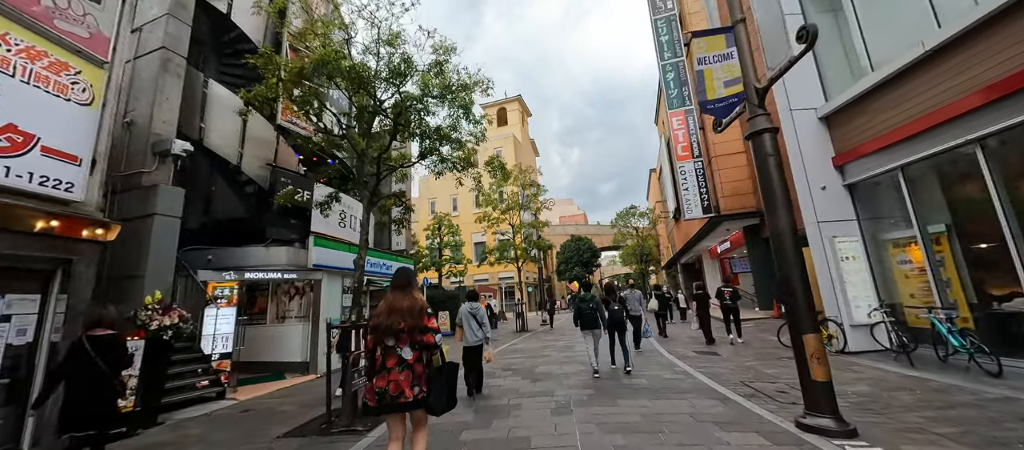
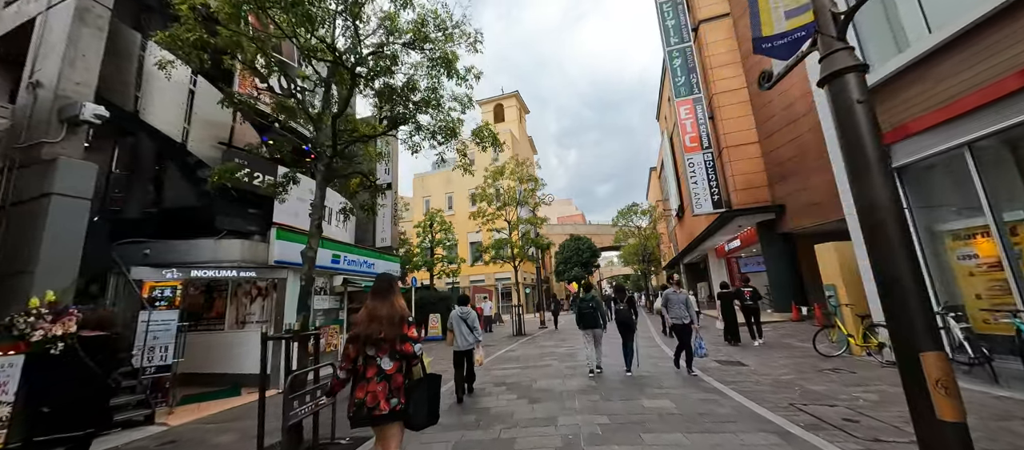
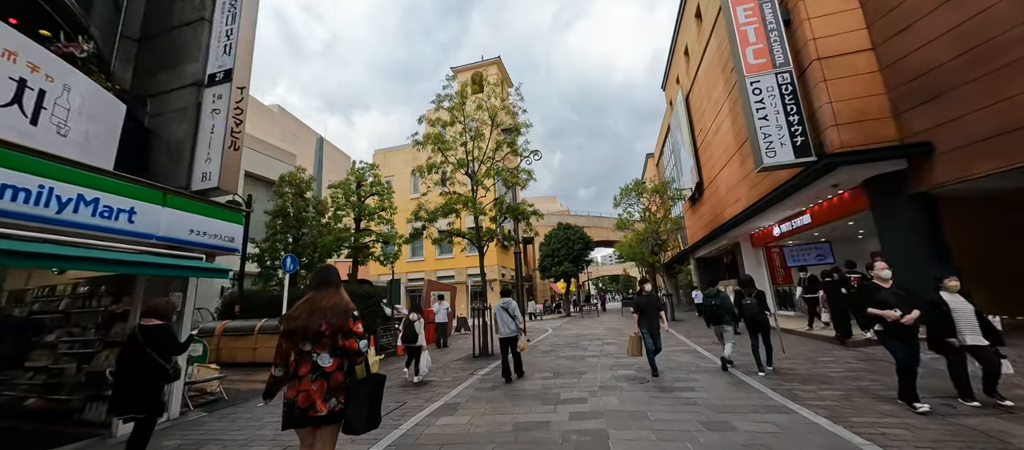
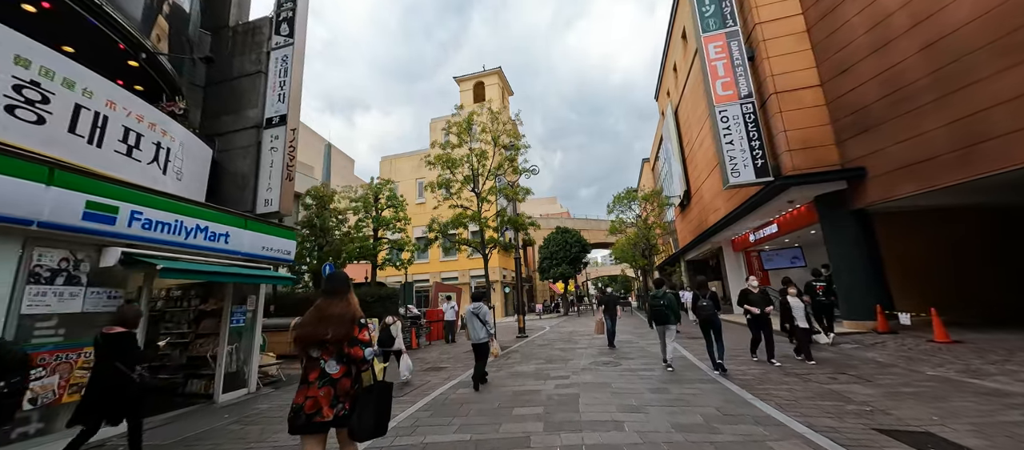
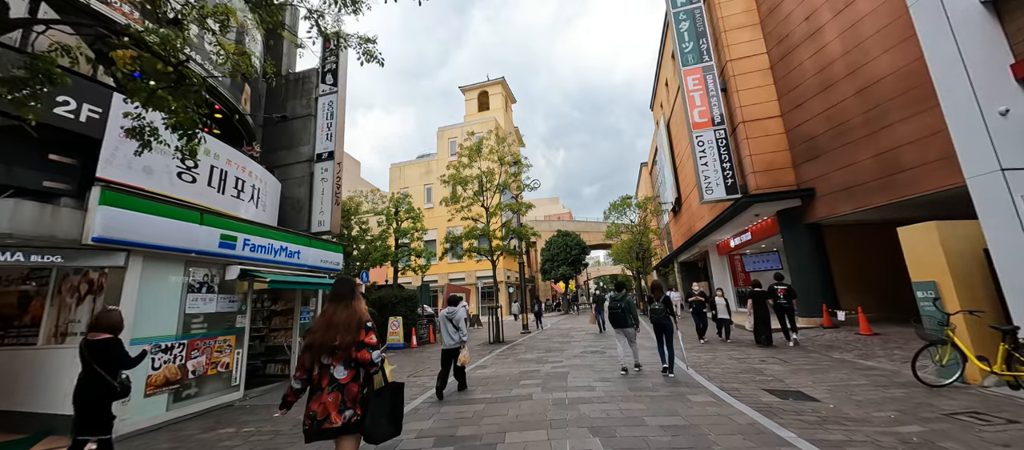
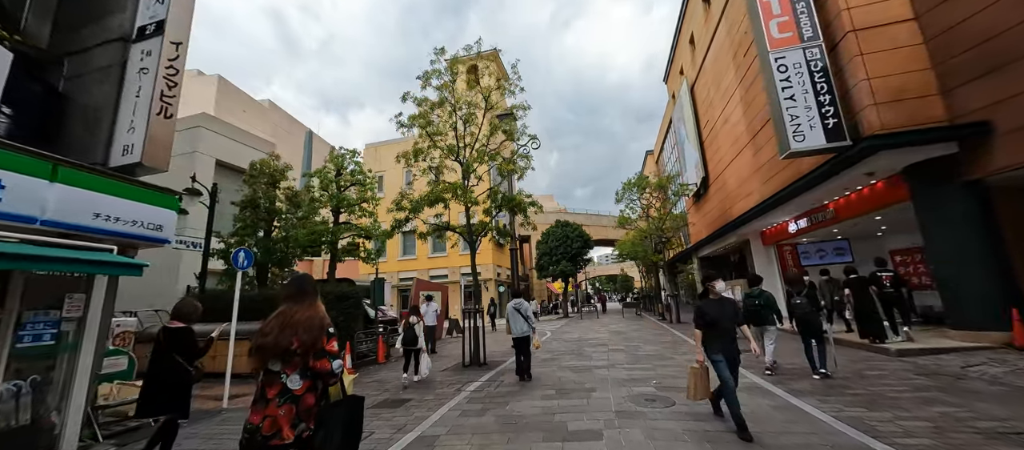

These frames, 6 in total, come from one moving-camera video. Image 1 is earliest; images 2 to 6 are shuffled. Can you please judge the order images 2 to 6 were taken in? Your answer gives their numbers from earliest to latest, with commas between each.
2, 5, 4, 3, 6
